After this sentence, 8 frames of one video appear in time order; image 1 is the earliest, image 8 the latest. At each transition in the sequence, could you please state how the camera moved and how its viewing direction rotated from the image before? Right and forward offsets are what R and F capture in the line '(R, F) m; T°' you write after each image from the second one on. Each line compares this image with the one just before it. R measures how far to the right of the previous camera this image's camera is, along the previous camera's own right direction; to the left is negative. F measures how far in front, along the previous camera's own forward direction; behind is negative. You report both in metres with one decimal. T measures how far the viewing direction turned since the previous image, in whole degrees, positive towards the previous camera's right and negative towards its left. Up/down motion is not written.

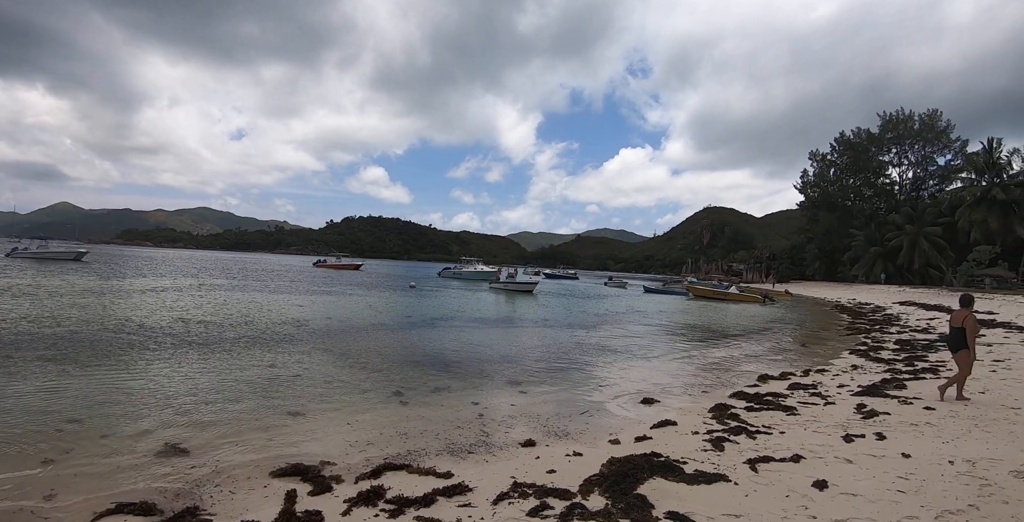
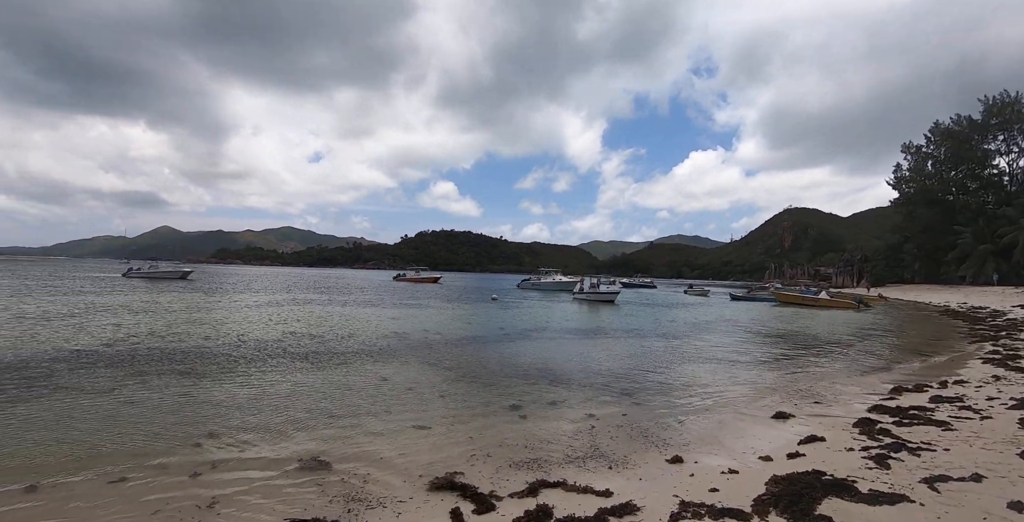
(-1.4, +0.2) m; -5°
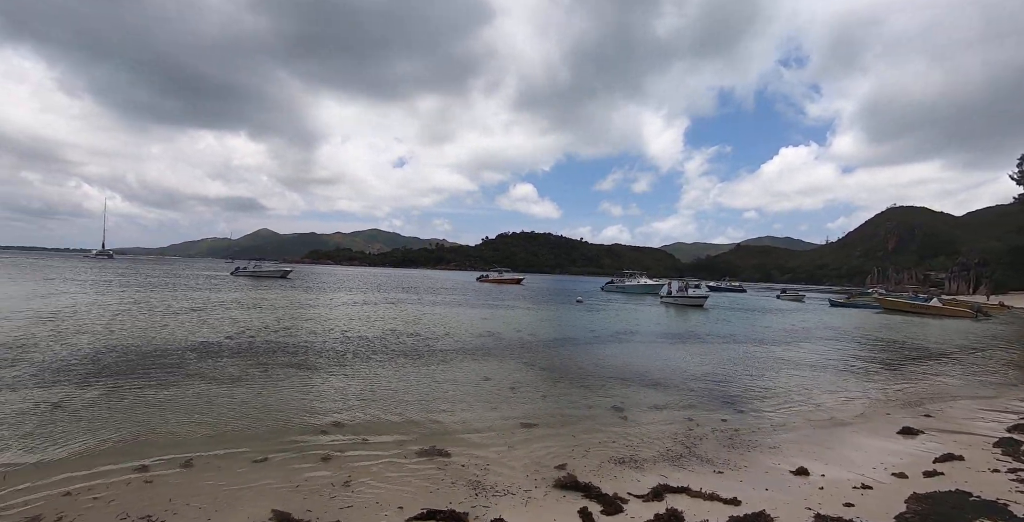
(-0.8, -0.2) m; -7°
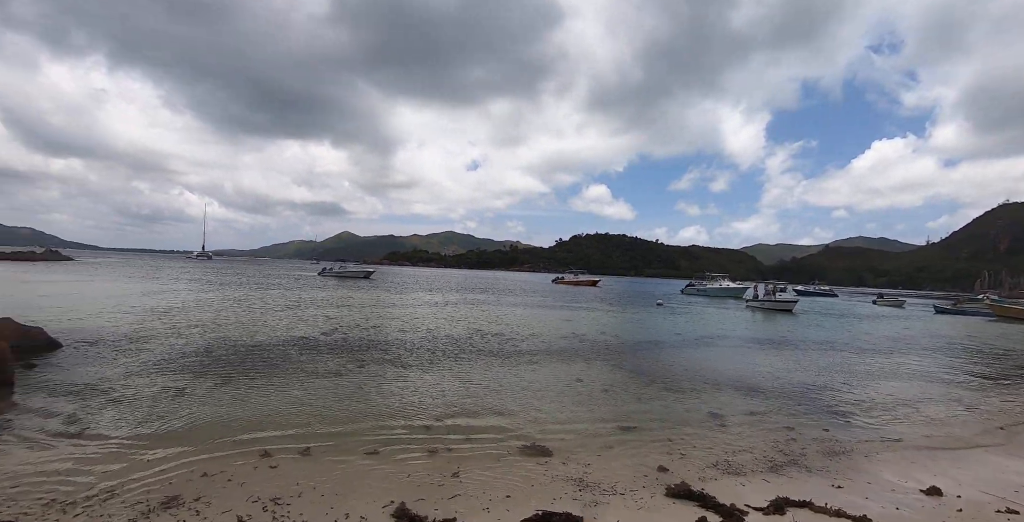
(-0.6, -0.1) m; -7°
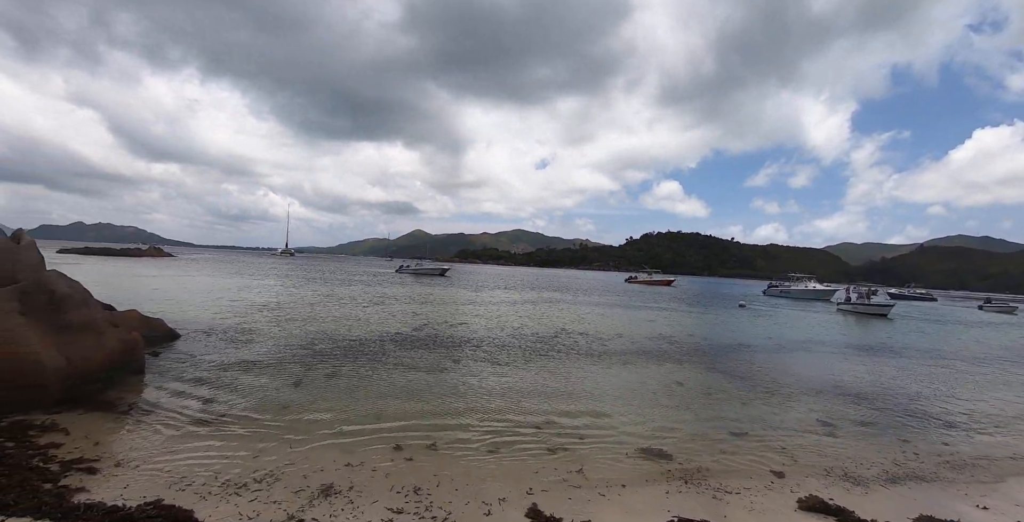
(-1.3, +0.3) m; -6°
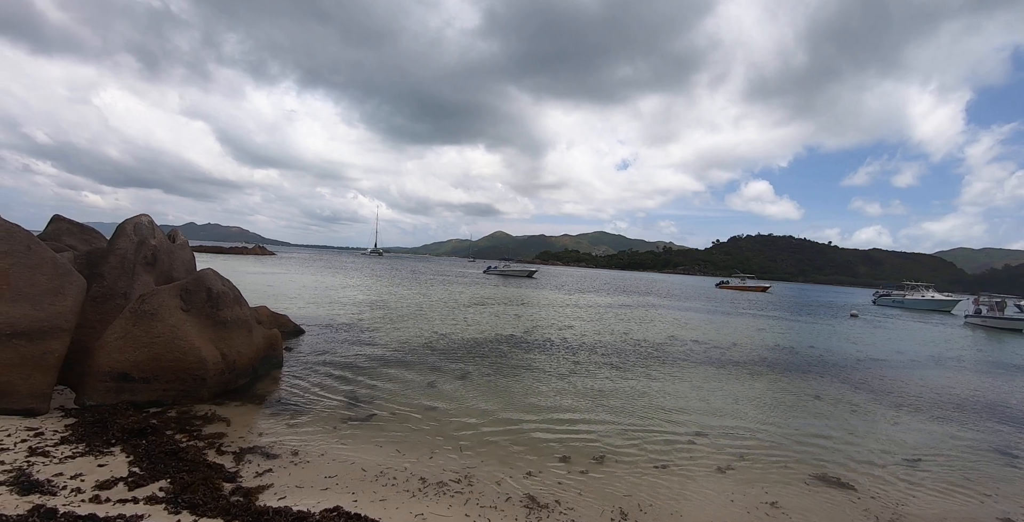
(-1.9, +0.5) m; -6°
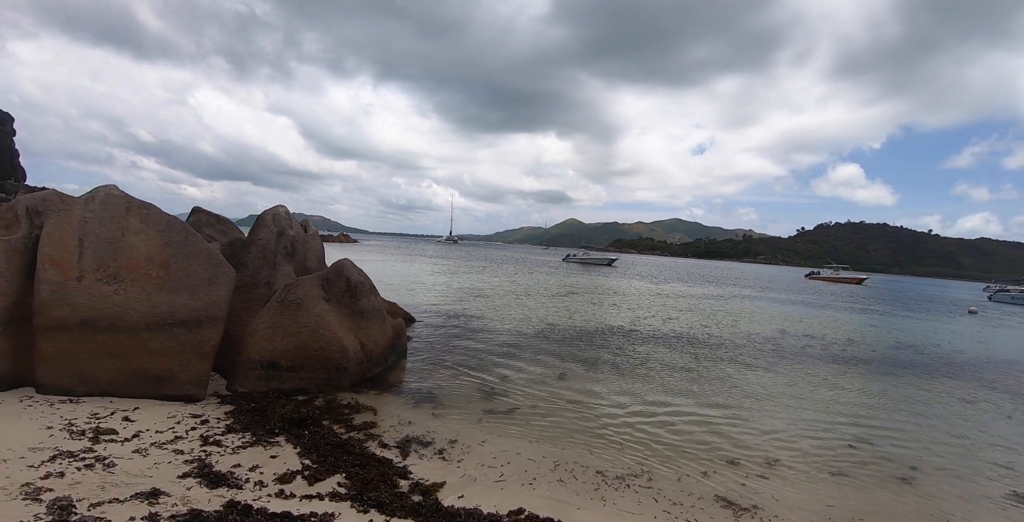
(-1.8, +0.4) m; -5°
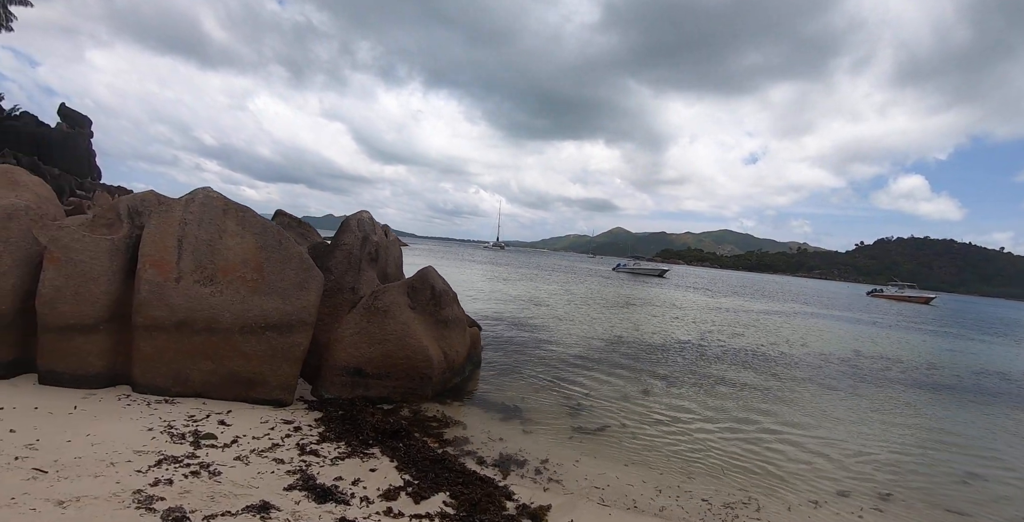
(-1.2, +0.2) m; -3°
